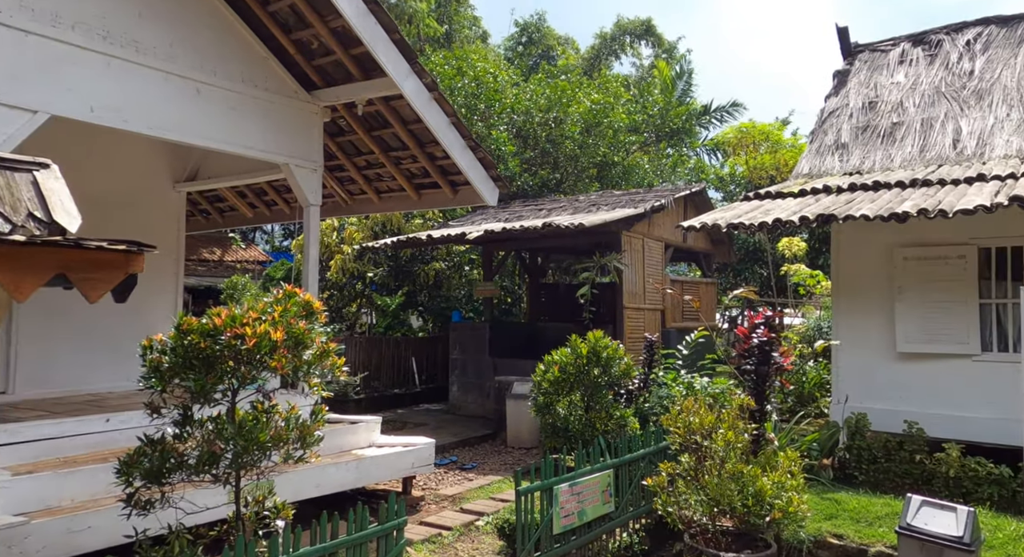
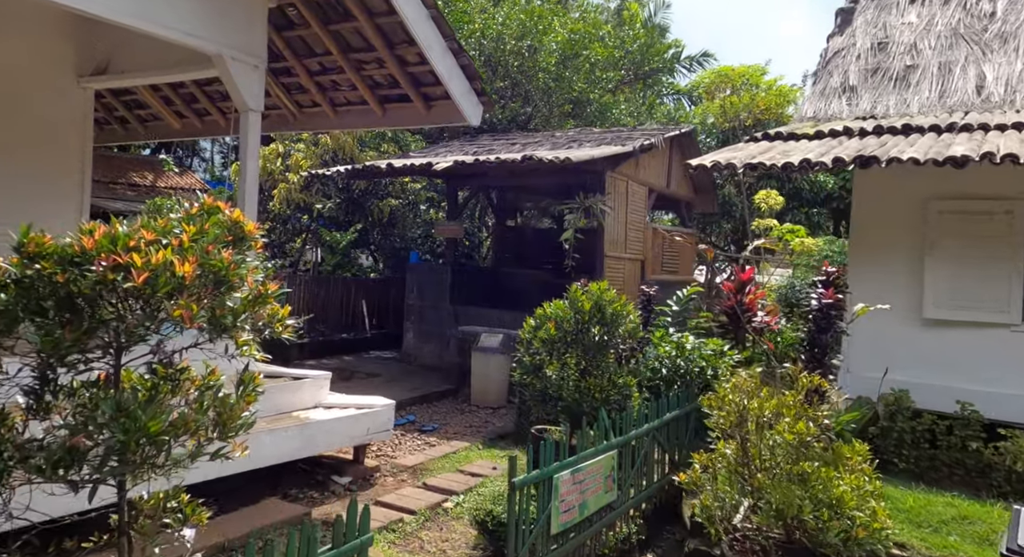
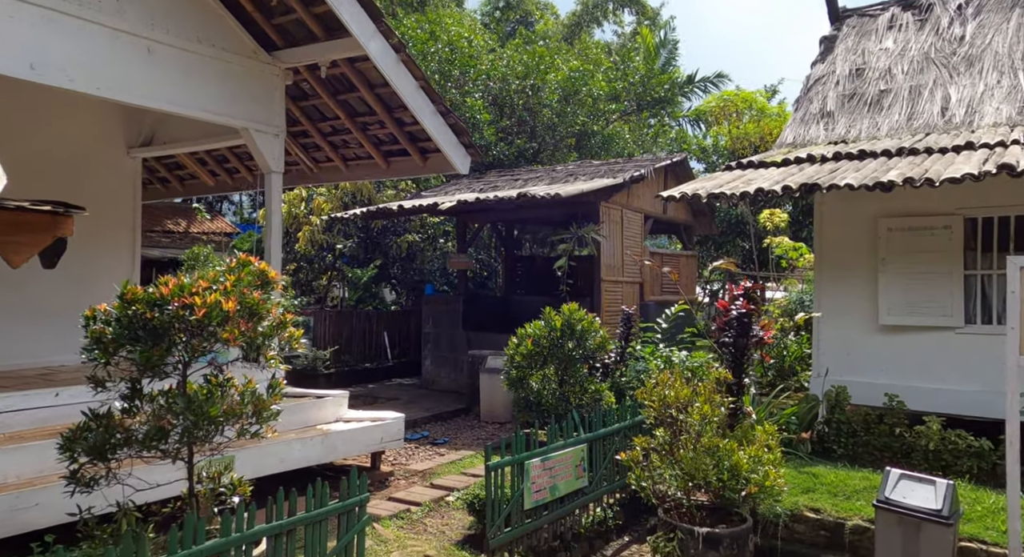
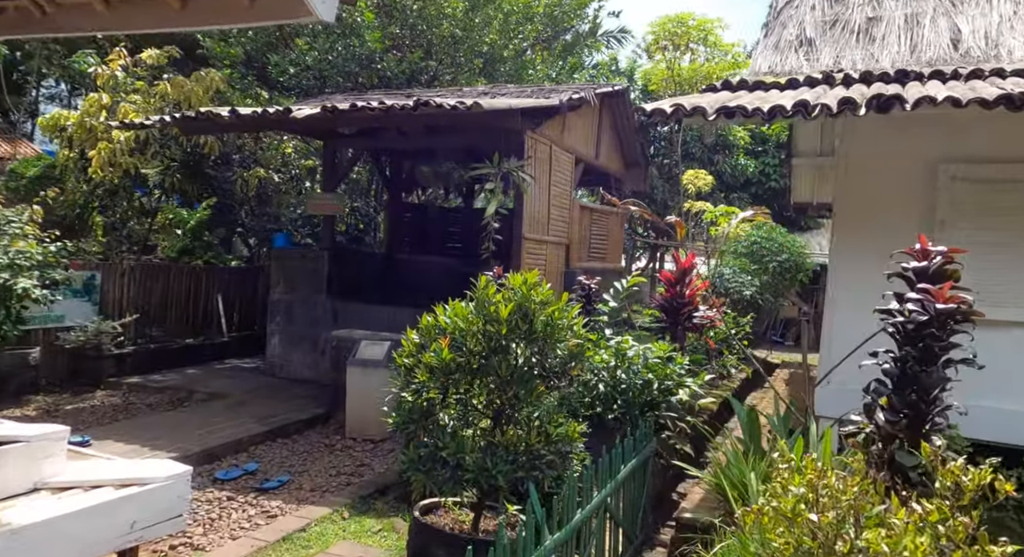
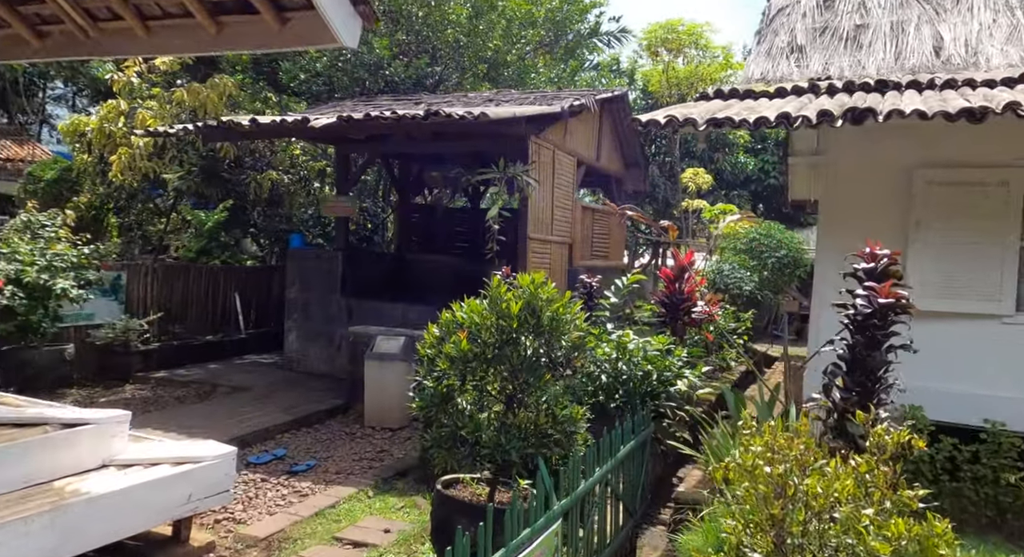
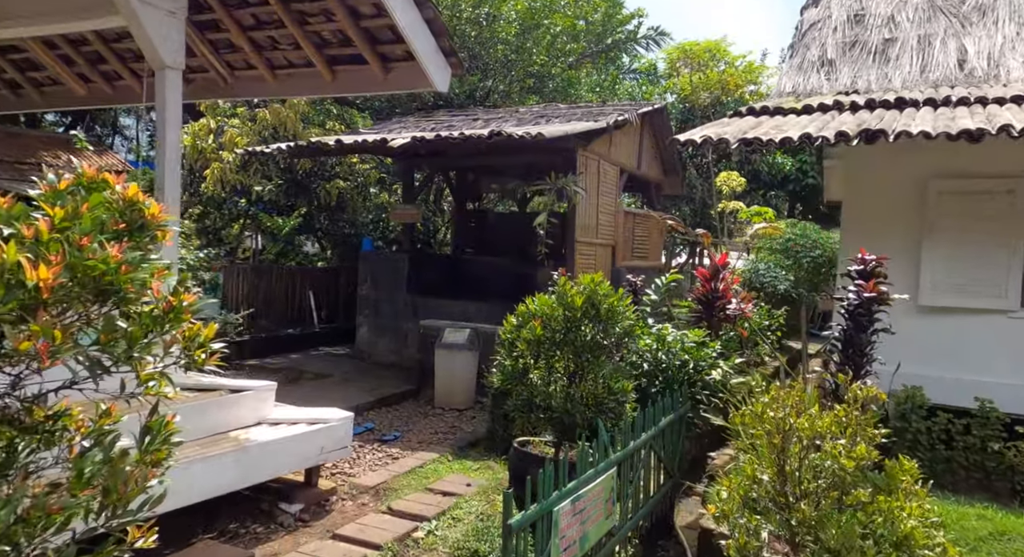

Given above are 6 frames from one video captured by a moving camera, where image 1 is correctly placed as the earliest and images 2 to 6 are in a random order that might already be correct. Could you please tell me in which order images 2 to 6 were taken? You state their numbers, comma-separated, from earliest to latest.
3, 2, 6, 5, 4
